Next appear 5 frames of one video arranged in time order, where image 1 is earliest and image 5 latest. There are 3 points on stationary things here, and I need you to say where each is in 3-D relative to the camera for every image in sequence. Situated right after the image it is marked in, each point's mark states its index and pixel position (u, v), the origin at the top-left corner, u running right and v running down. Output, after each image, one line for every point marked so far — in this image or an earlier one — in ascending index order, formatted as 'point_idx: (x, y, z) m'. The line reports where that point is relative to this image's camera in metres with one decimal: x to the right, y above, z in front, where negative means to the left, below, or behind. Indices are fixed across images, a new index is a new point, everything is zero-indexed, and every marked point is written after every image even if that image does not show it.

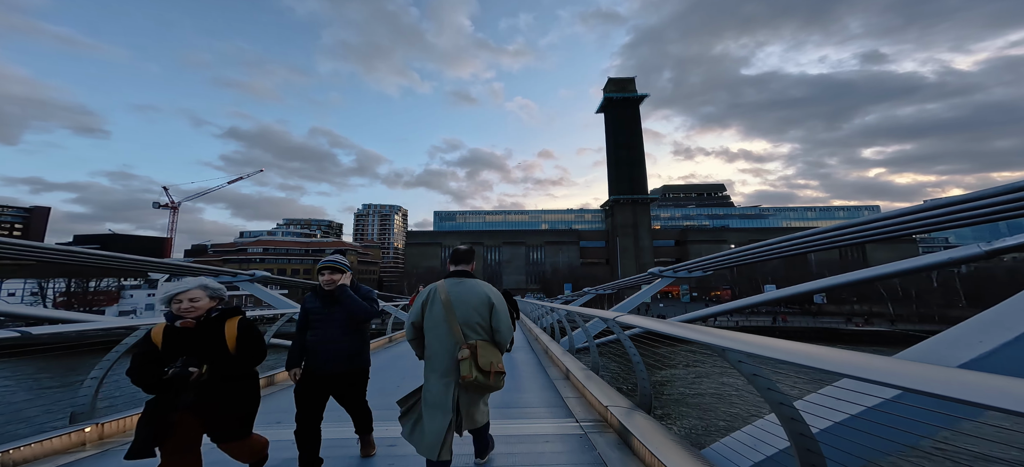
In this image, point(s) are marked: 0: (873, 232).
0: (+6.9, 0.0, +6.8) m
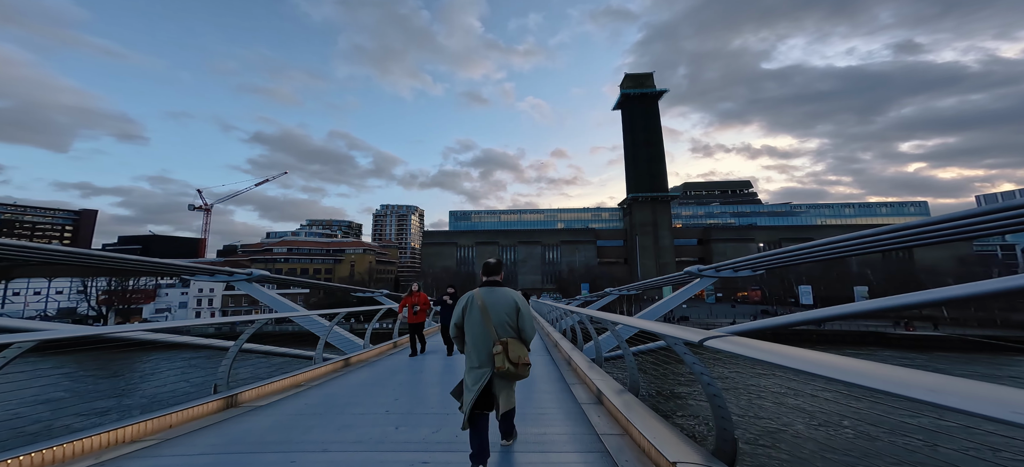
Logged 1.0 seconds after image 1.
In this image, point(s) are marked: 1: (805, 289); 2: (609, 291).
0: (+7.3, 0.0, +6.1) m
1: (+13.0, -2.4, +15.8) m
2: (+3.9, -2.4, +14.6) m
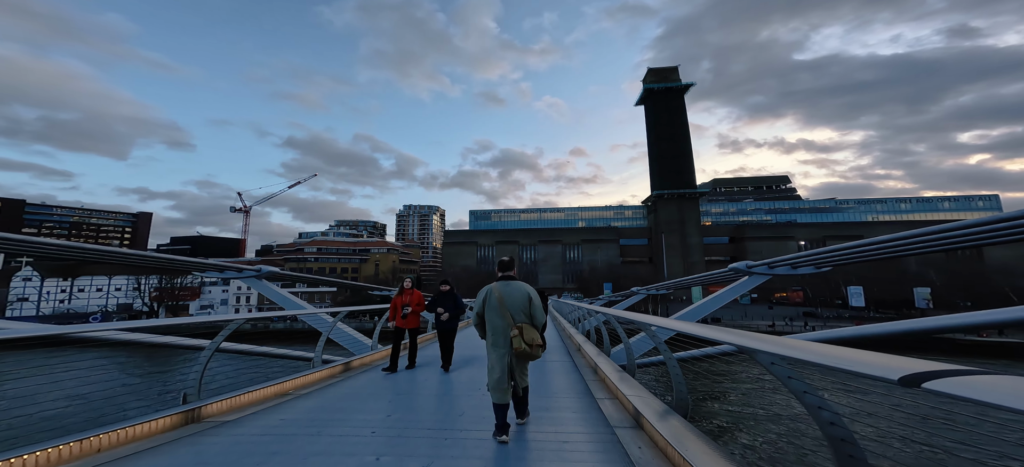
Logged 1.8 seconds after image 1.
0: (+7.6, +0.2, +5.0) m
1: (+13.8, -2.3, +14.4) m
2: (+4.8, -2.2, +13.7) m
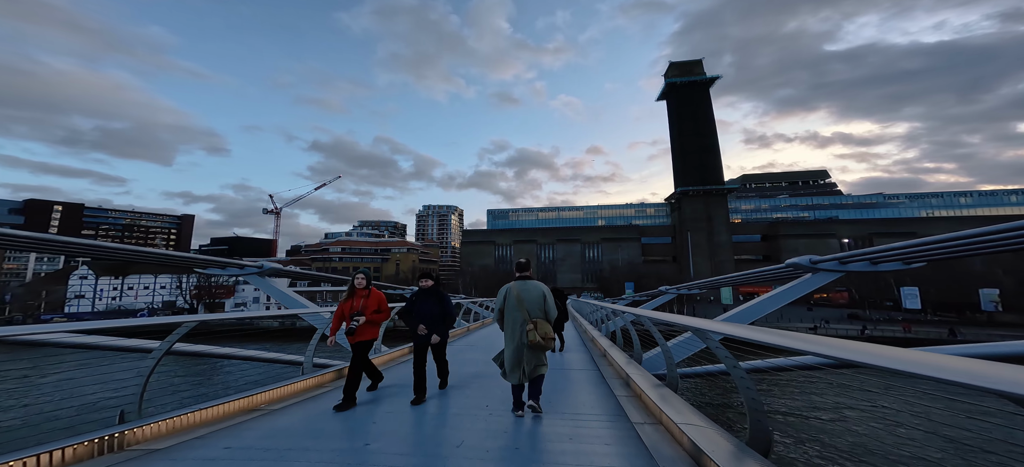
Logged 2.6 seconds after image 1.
0: (+7.9, +0.3, +4.1) m
1: (+14.6, -2.1, +13.1) m
2: (+5.5, -2.1, +12.9) m
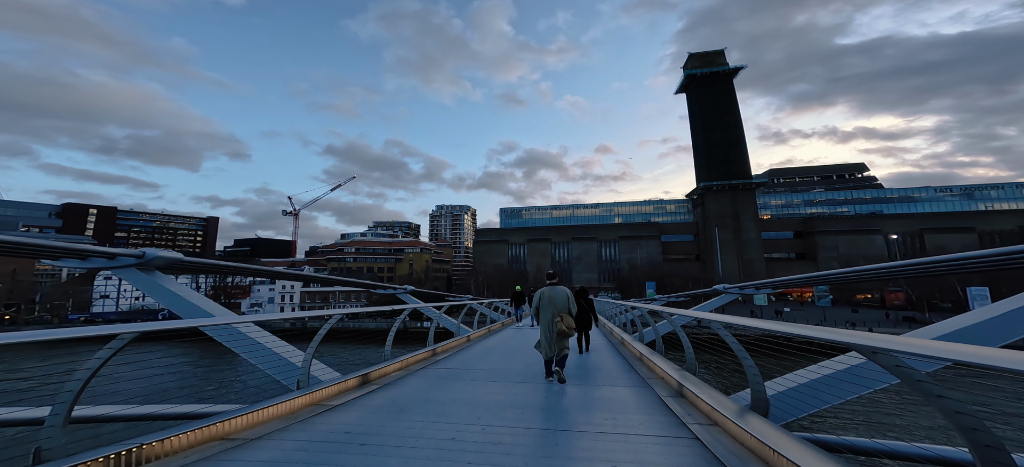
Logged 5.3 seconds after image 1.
0: (+9.3, +0.4, +3.7) m
1: (+16.1, -2.0, +12.6) m
2: (+7.0, -1.9, +12.6) m
